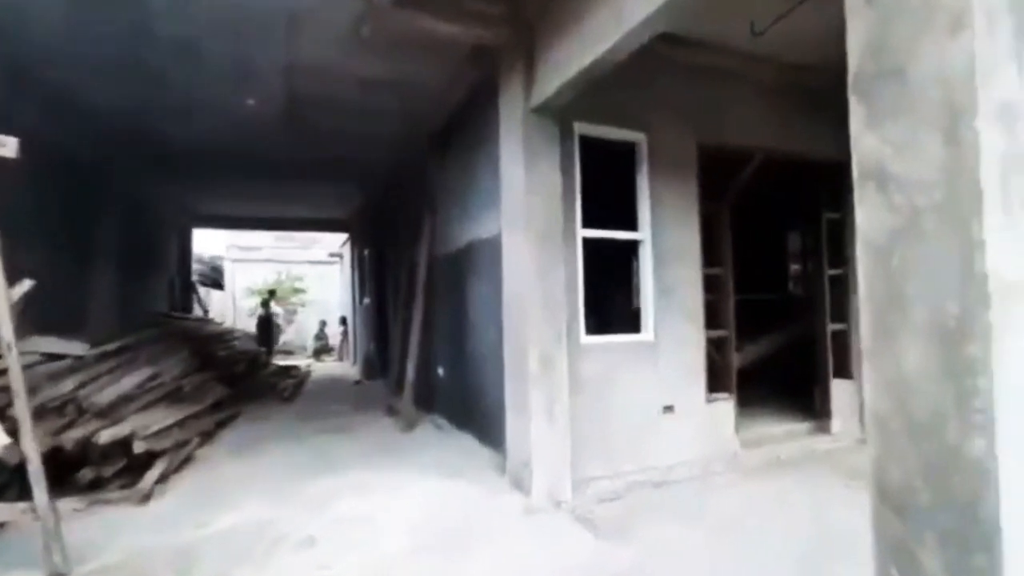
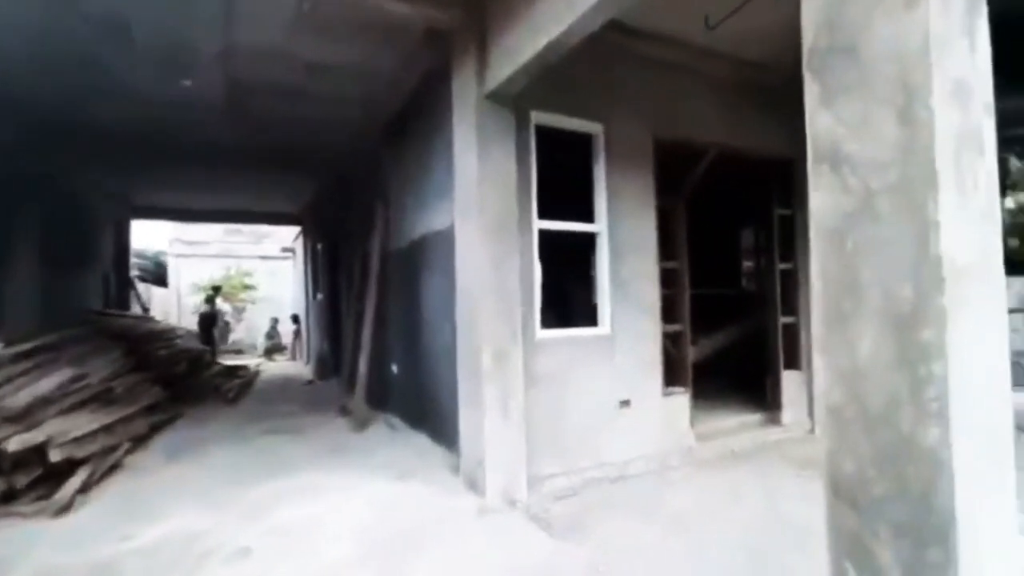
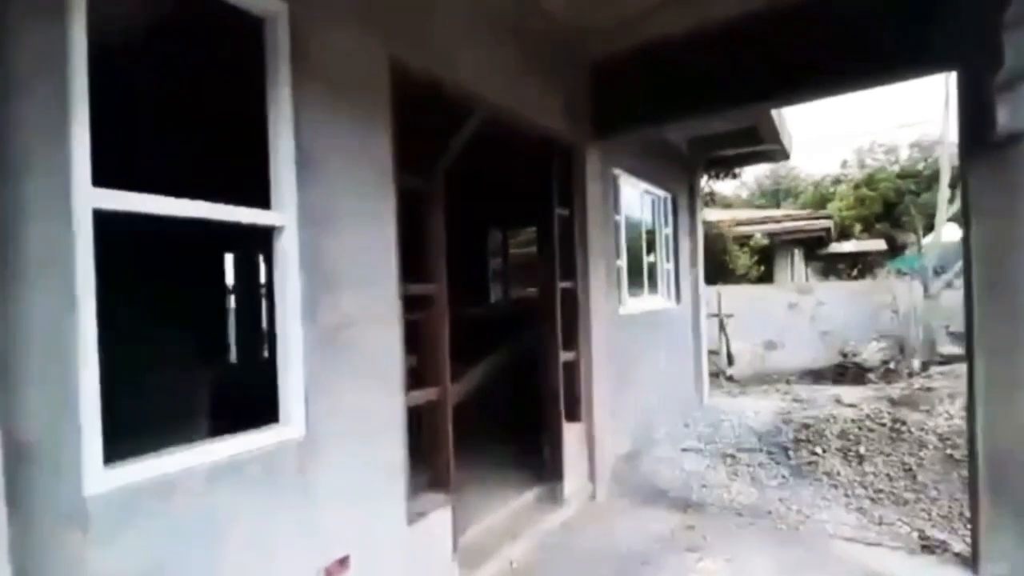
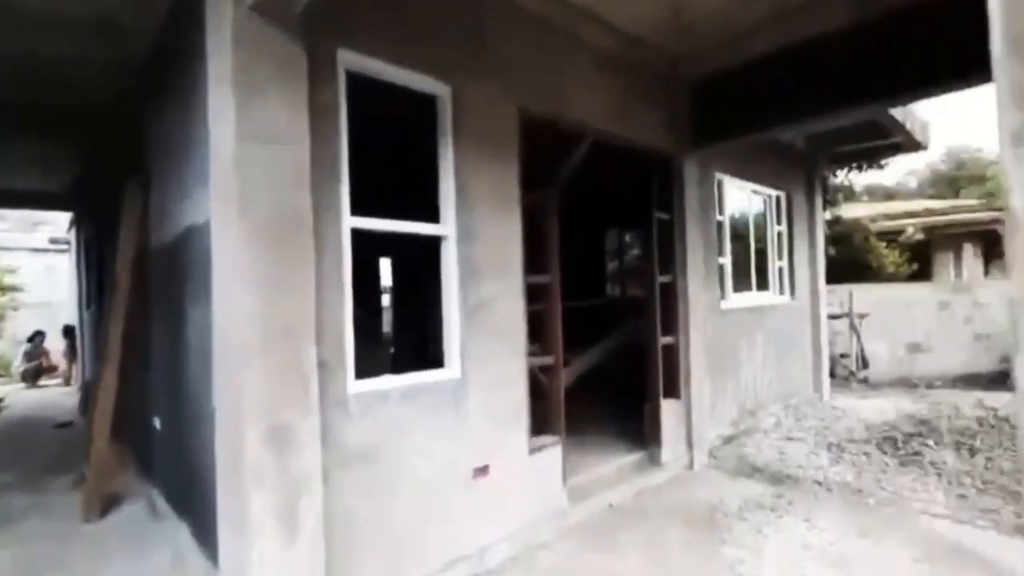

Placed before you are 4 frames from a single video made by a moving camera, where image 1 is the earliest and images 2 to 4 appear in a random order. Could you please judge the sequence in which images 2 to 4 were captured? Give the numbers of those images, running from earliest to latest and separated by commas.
2, 4, 3
